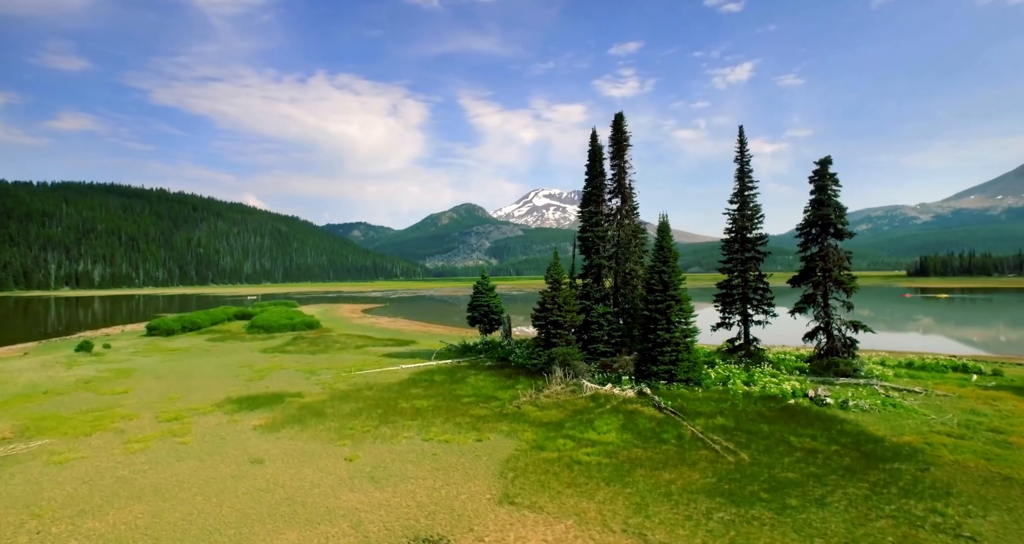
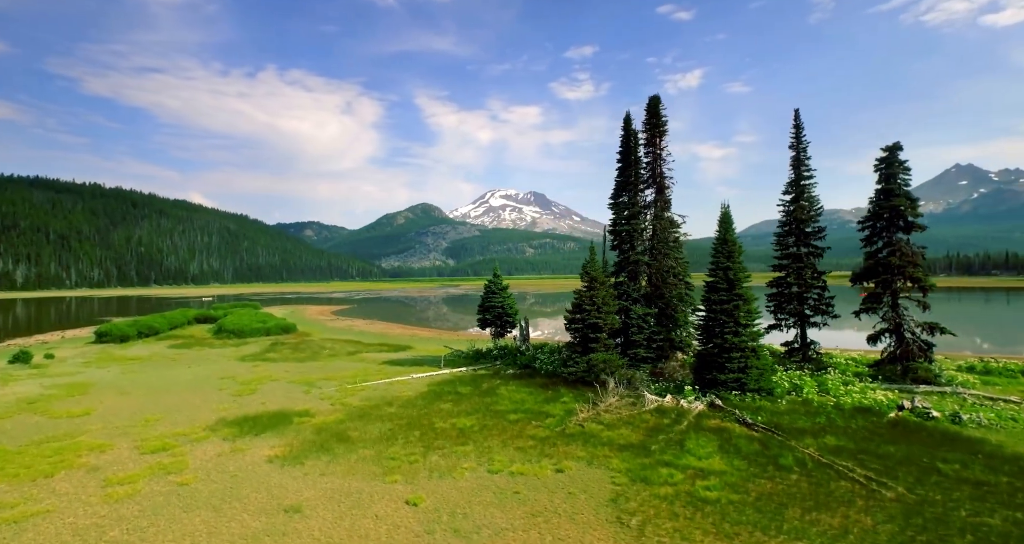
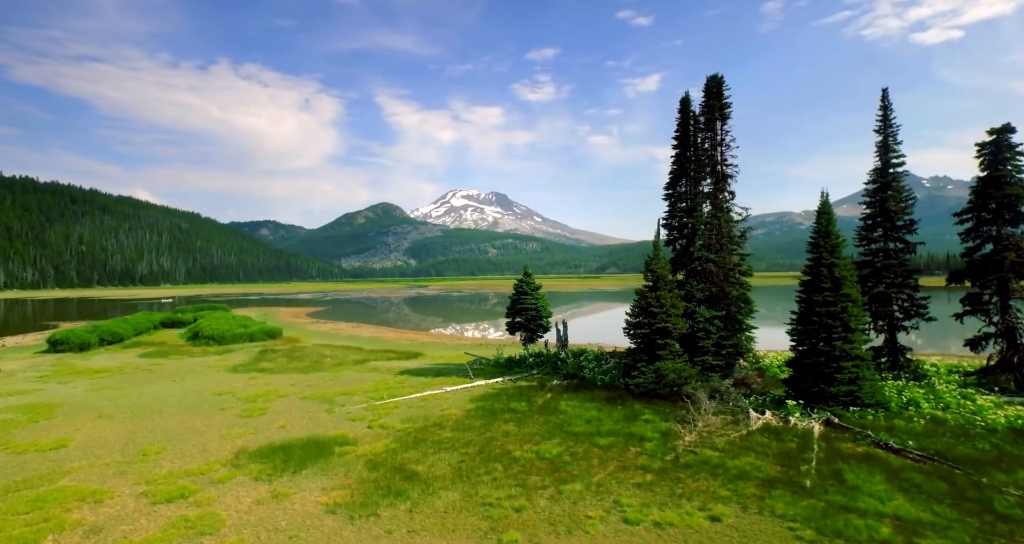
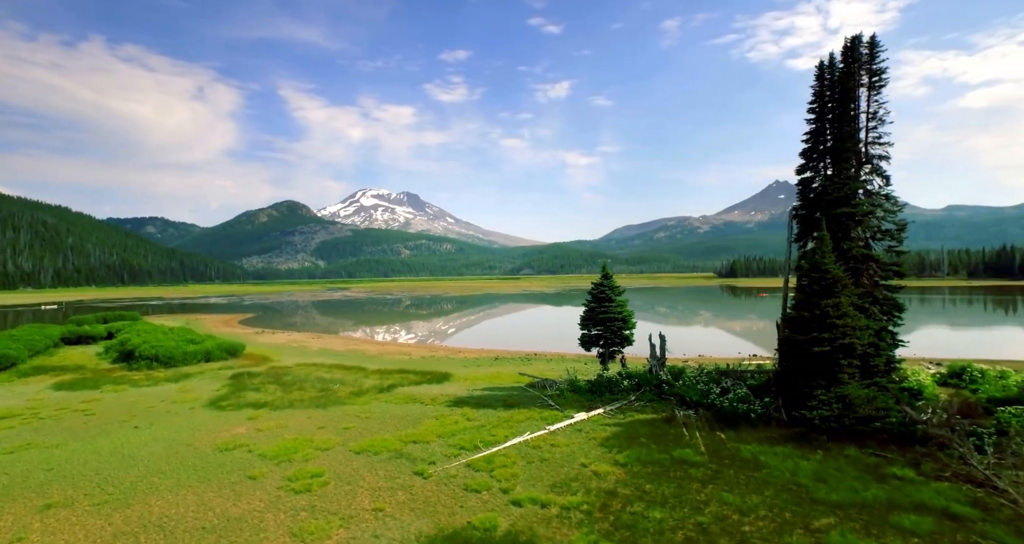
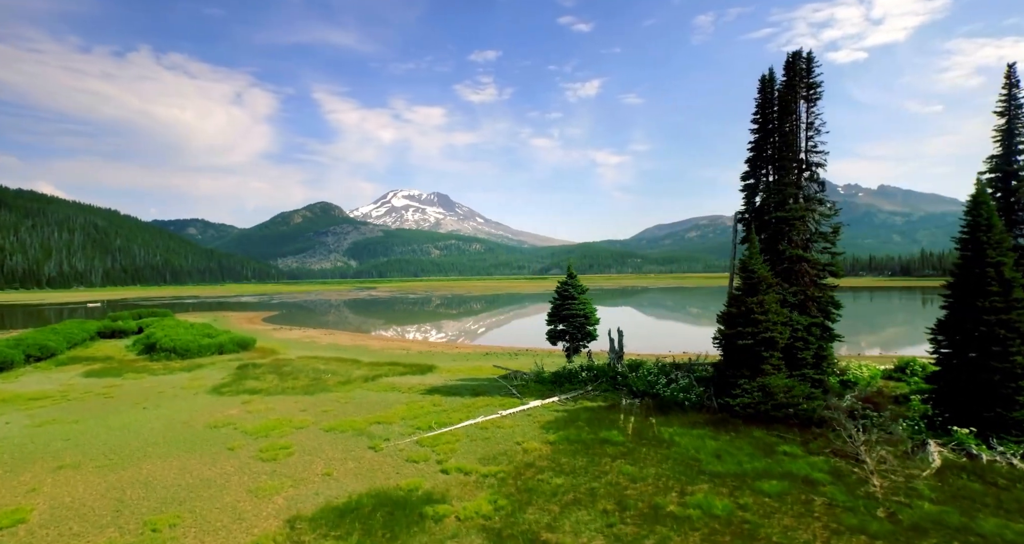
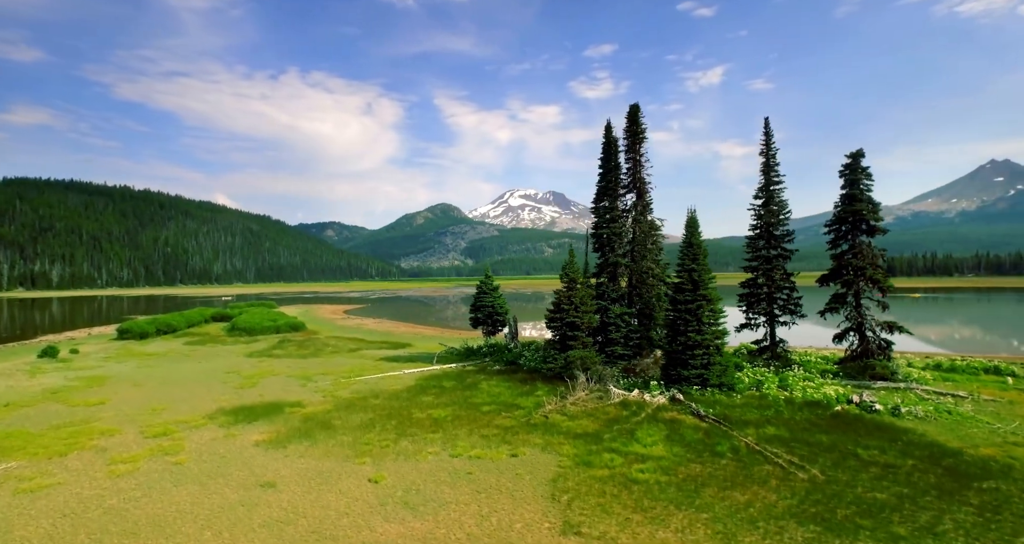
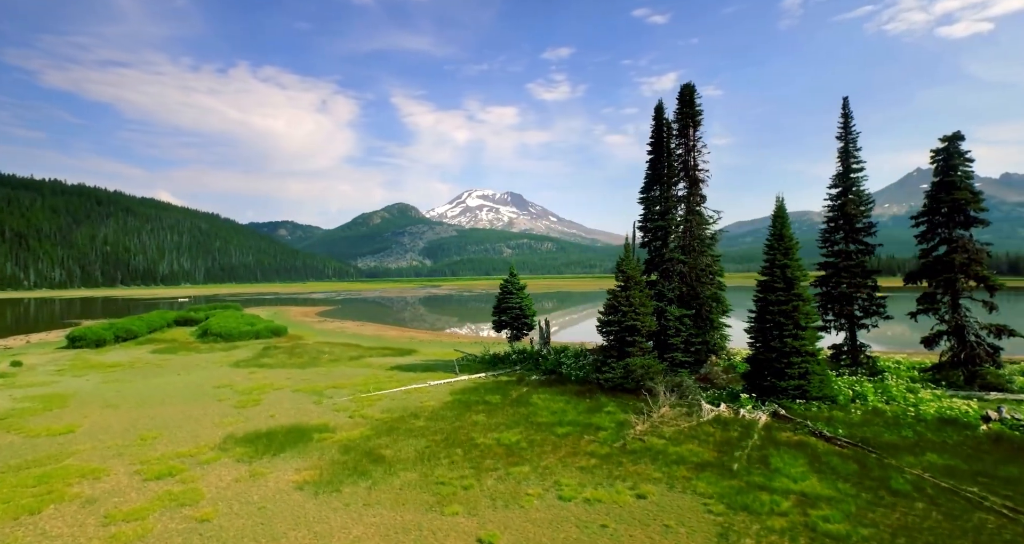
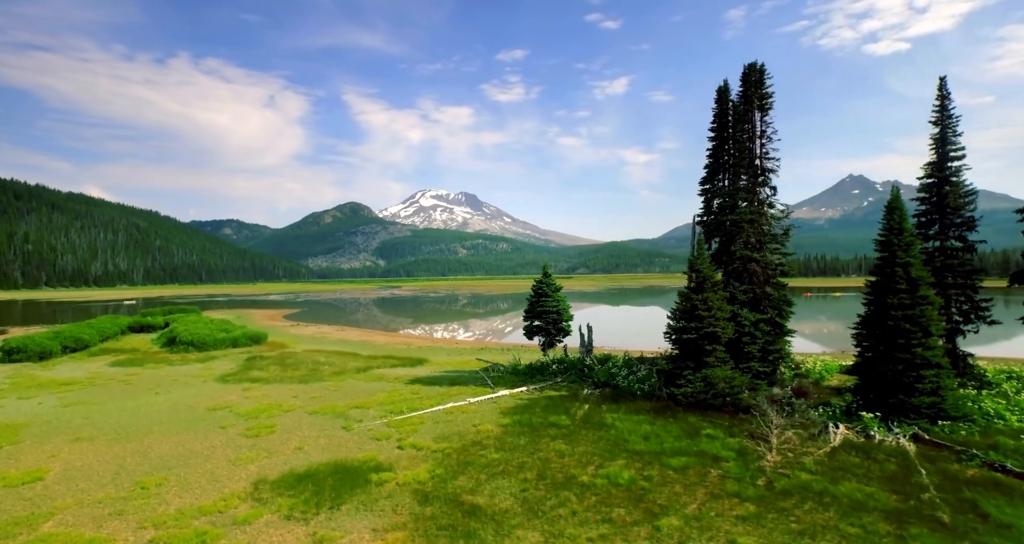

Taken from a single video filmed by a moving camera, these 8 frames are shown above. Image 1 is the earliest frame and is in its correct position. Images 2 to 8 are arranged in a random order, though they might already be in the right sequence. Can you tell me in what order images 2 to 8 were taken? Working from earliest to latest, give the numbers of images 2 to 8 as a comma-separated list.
6, 2, 7, 3, 8, 5, 4
